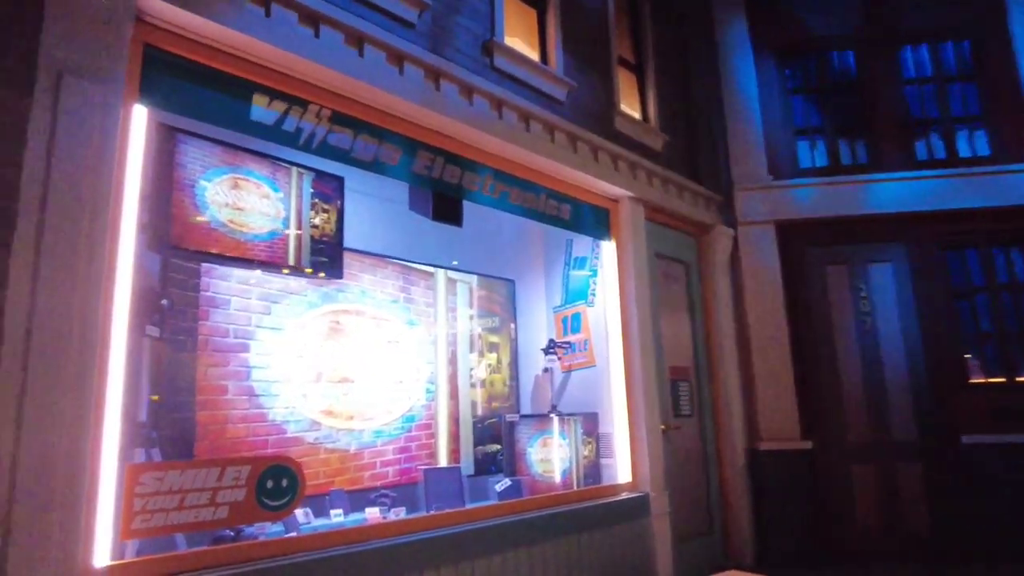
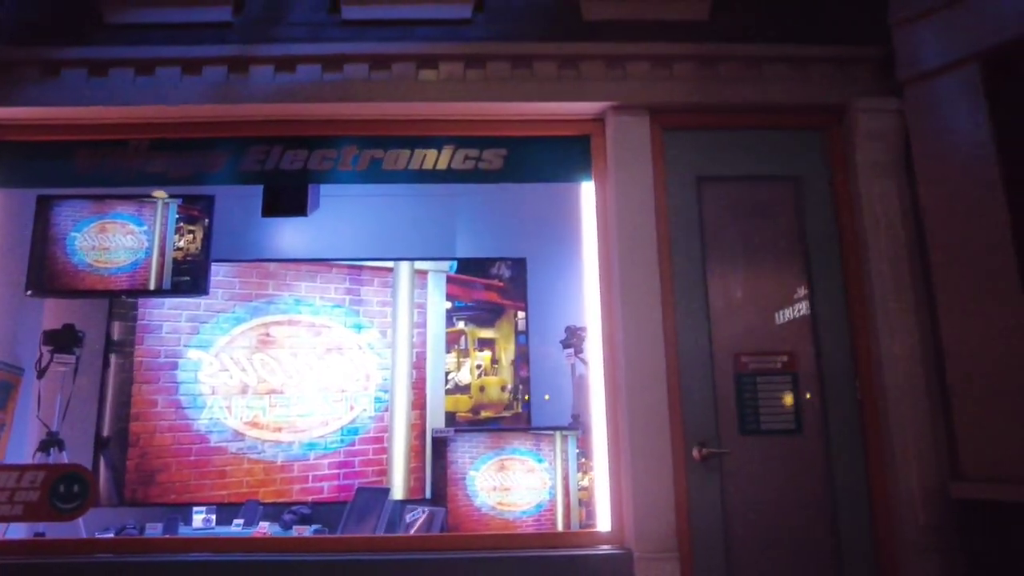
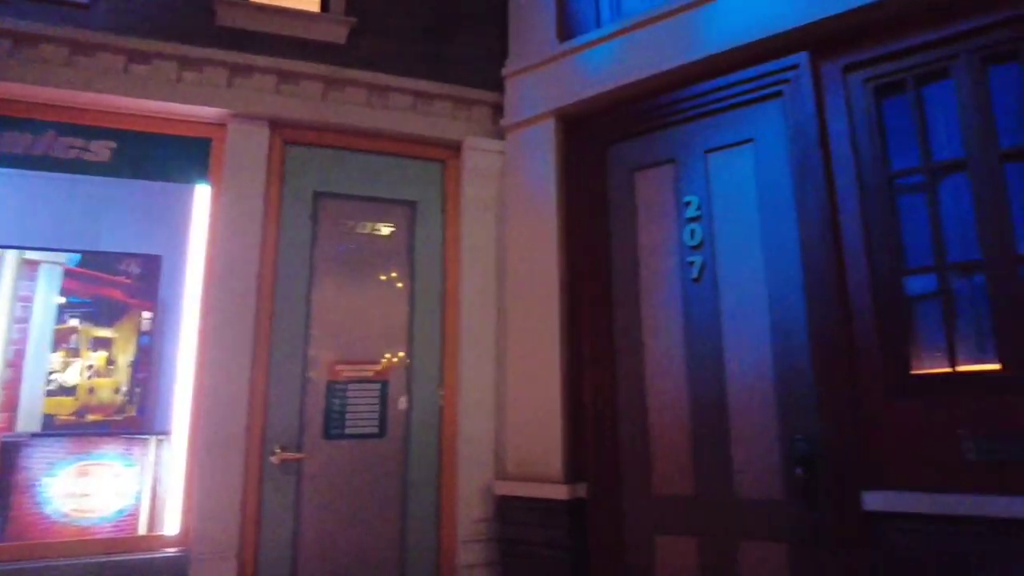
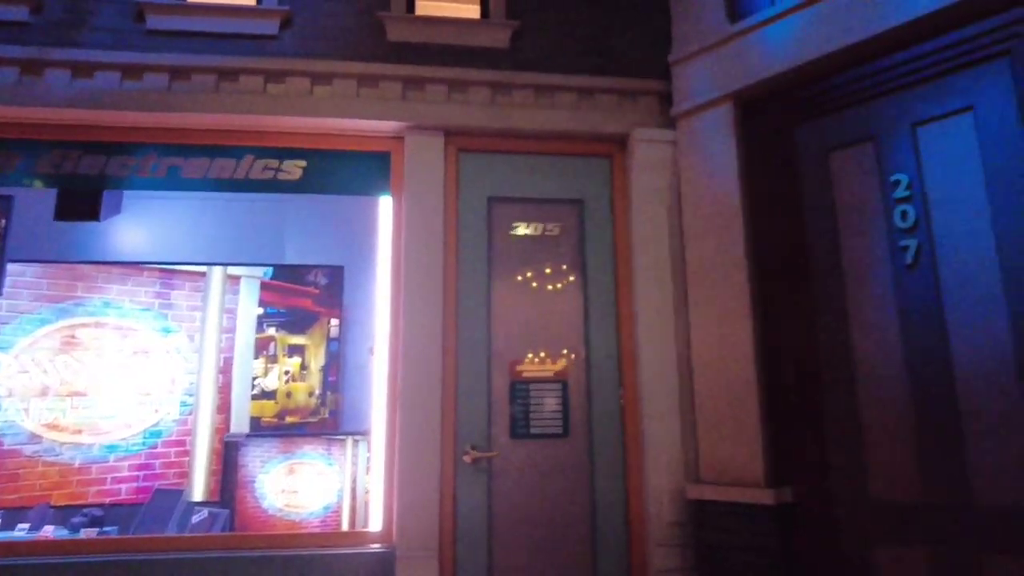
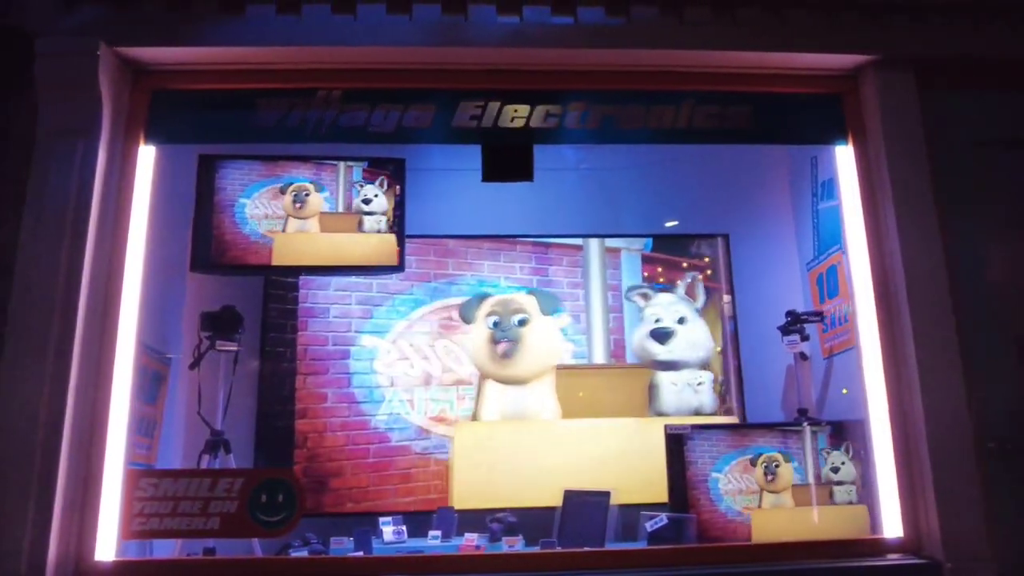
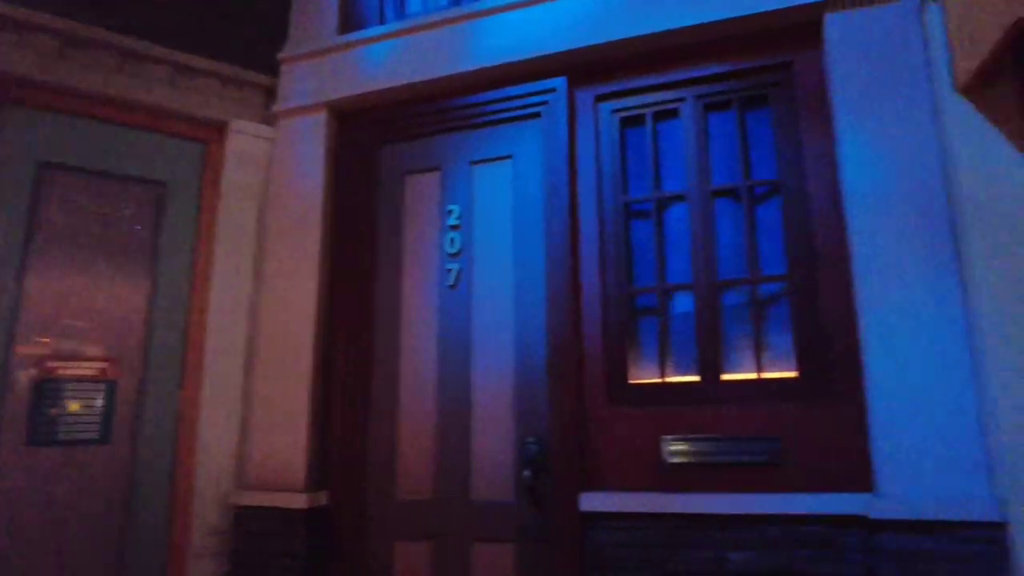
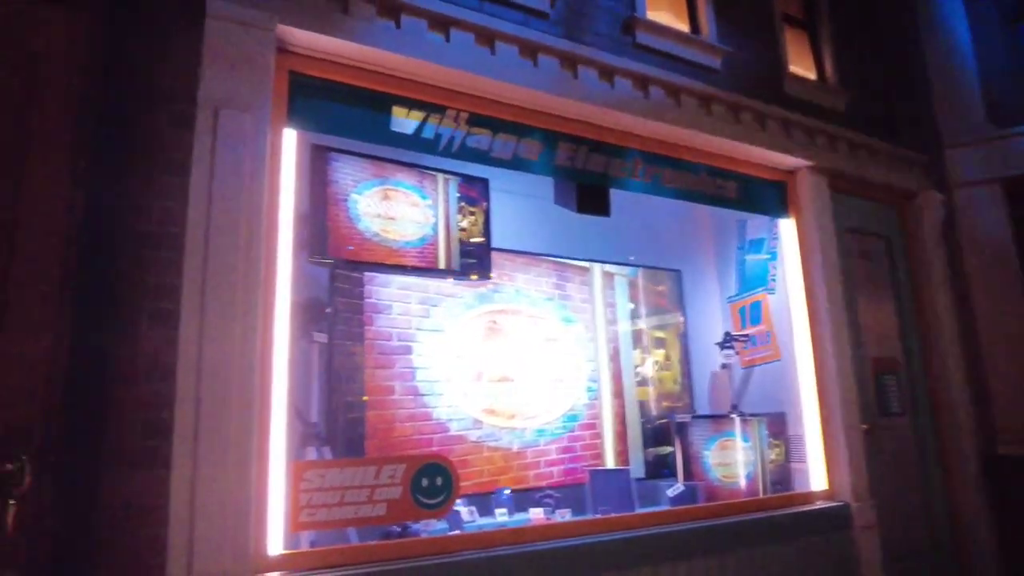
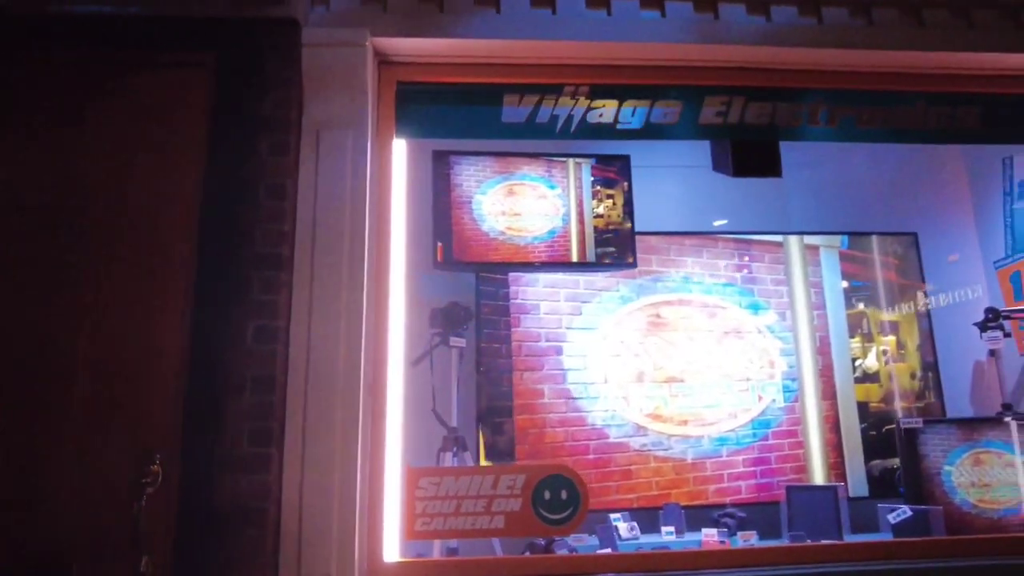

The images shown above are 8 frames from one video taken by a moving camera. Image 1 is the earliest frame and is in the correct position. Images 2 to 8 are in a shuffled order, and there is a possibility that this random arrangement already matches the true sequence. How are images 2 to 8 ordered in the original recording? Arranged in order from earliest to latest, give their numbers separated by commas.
7, 8, 5, 2, 4, 3, 6
